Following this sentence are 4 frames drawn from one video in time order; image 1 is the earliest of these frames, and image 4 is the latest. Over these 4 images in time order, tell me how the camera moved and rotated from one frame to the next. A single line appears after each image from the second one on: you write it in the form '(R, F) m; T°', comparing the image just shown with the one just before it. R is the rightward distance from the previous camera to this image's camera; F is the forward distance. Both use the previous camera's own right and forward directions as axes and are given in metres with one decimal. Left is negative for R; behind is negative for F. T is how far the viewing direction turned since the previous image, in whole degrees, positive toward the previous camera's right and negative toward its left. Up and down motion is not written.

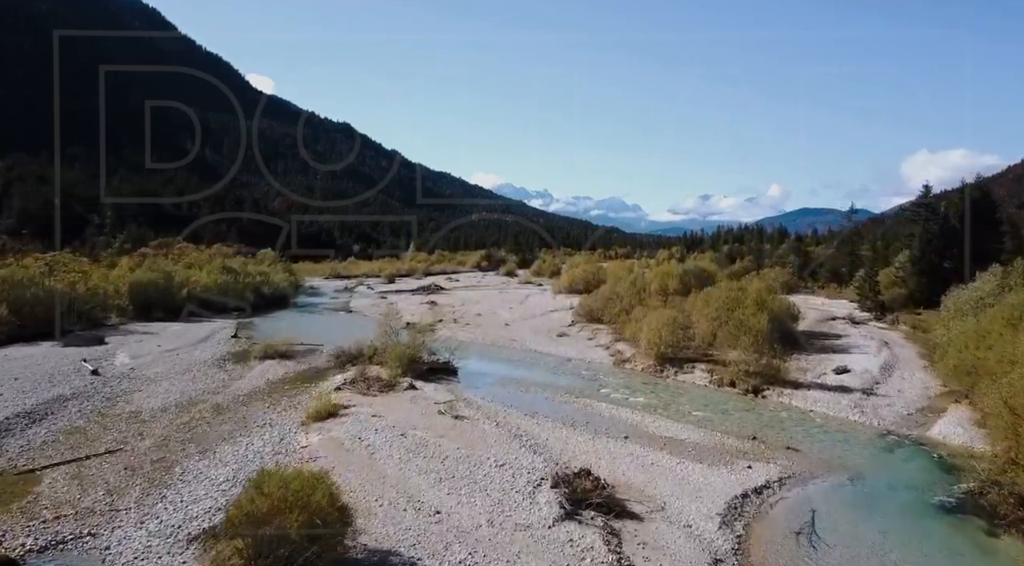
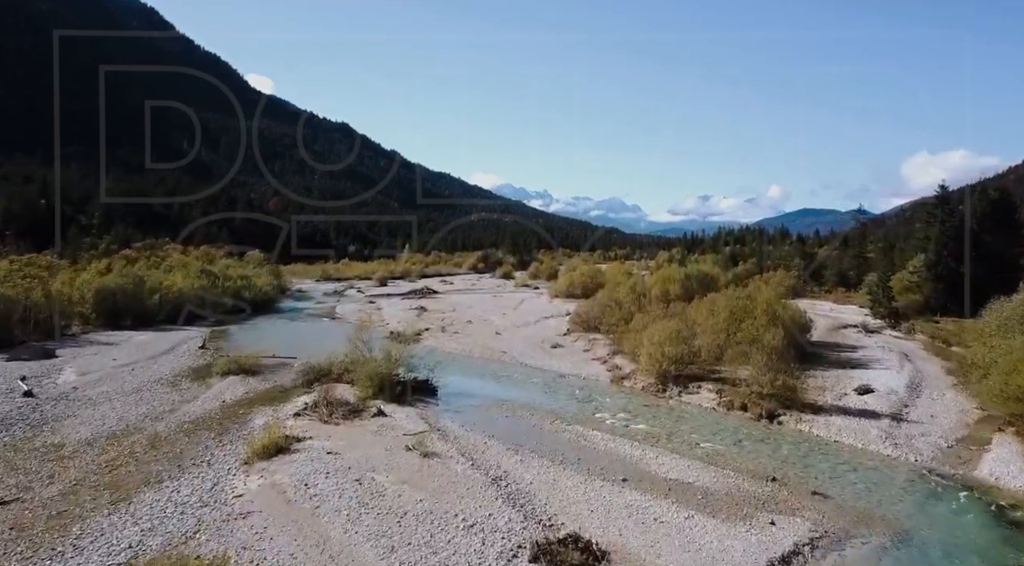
(+0.2, +1.5) m; 0°
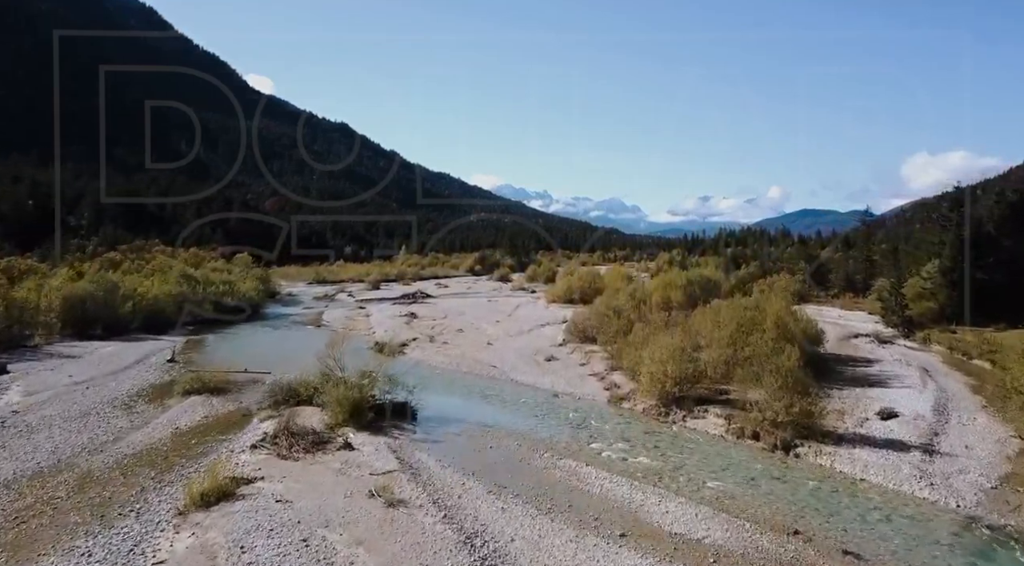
(+0.2, +1.3) m; 0°
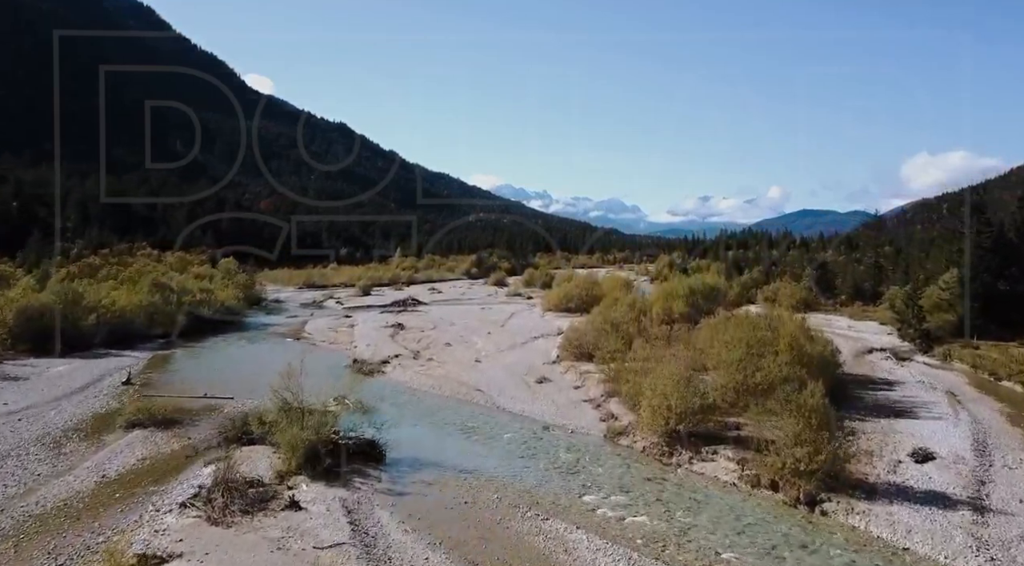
(+0.2, +1.5) m; 0°
